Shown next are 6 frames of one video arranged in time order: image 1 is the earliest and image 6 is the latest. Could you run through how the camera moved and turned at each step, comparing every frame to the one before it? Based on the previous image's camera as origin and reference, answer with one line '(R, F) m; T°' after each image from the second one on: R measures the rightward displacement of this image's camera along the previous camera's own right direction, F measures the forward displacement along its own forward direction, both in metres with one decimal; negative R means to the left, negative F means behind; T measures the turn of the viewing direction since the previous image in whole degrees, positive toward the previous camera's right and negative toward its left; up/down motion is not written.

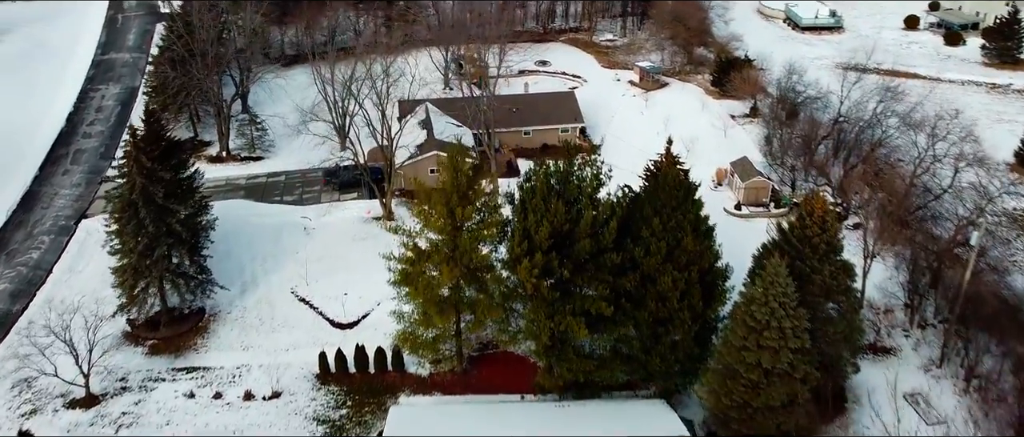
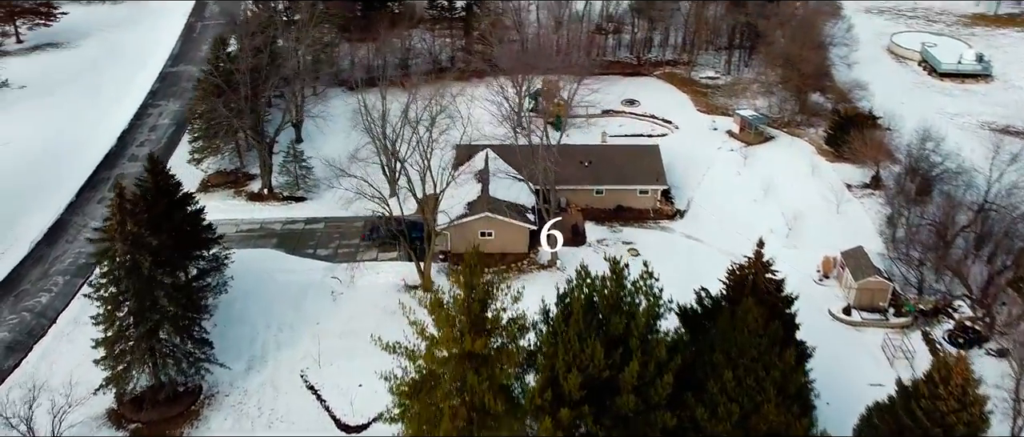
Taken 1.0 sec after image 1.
(+1.0, +3.8) m; -7°
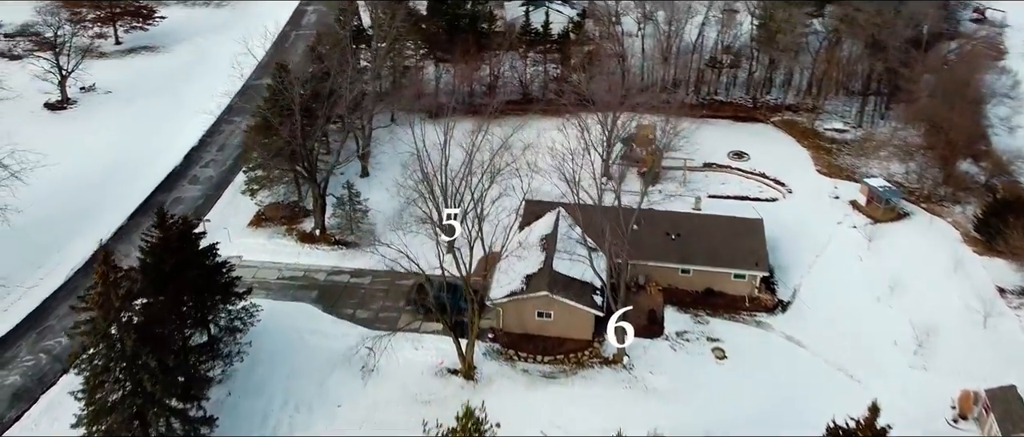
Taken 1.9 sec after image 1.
(+1.0, +3.4) m; -8°
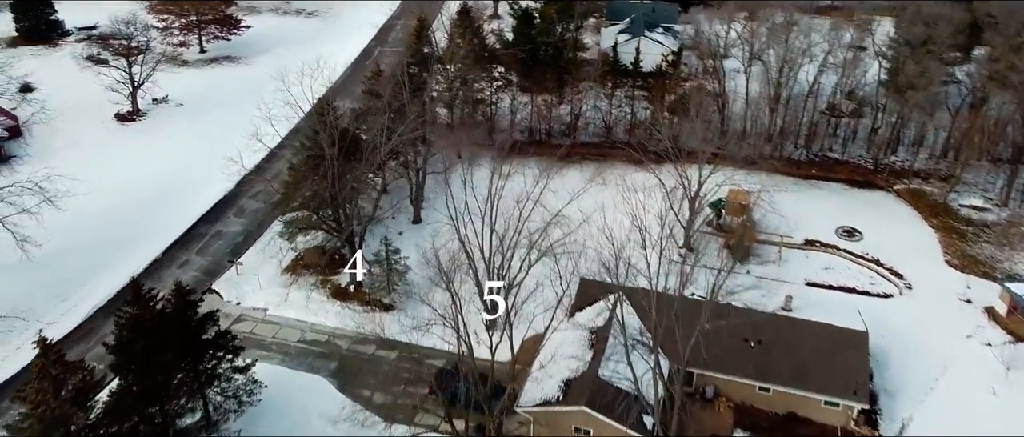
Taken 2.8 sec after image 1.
(+1.2, +3.2) m; -8°
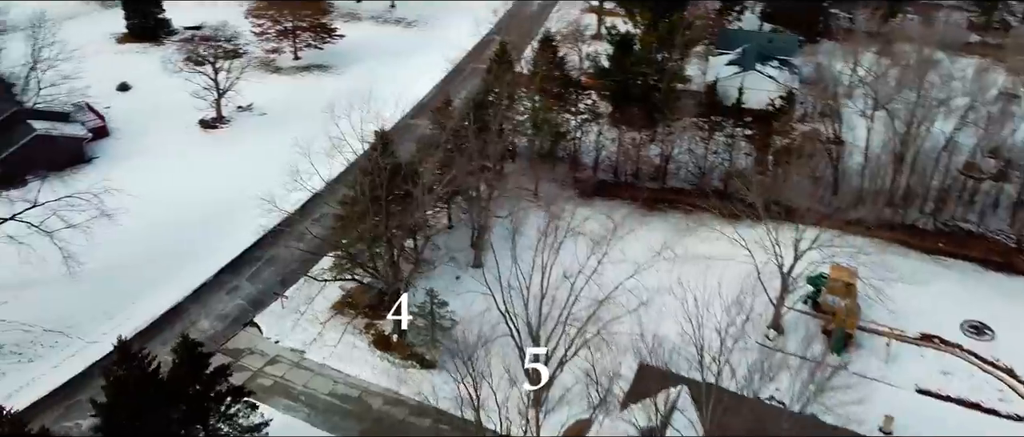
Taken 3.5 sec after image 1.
(+1.1, +2.4) m; -8°
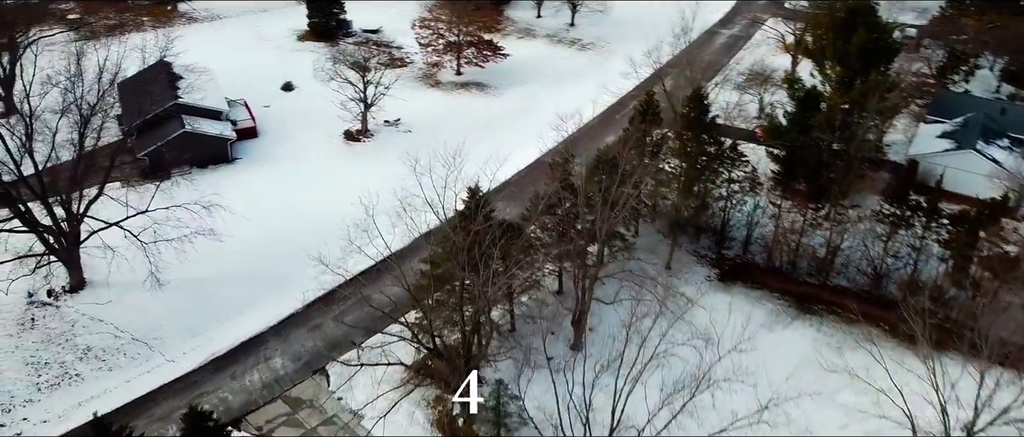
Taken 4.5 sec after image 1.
(+1.8, +3.3) m; -14°
